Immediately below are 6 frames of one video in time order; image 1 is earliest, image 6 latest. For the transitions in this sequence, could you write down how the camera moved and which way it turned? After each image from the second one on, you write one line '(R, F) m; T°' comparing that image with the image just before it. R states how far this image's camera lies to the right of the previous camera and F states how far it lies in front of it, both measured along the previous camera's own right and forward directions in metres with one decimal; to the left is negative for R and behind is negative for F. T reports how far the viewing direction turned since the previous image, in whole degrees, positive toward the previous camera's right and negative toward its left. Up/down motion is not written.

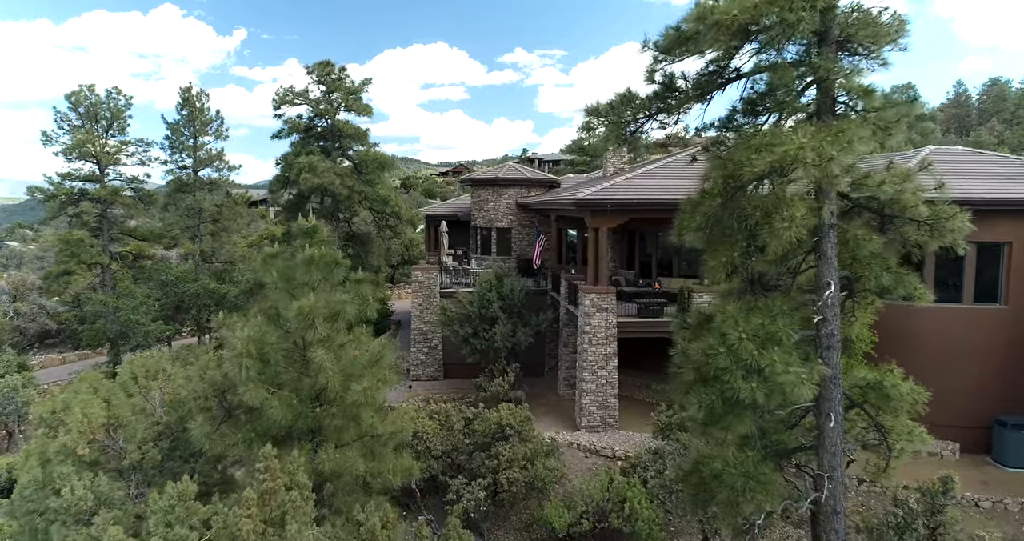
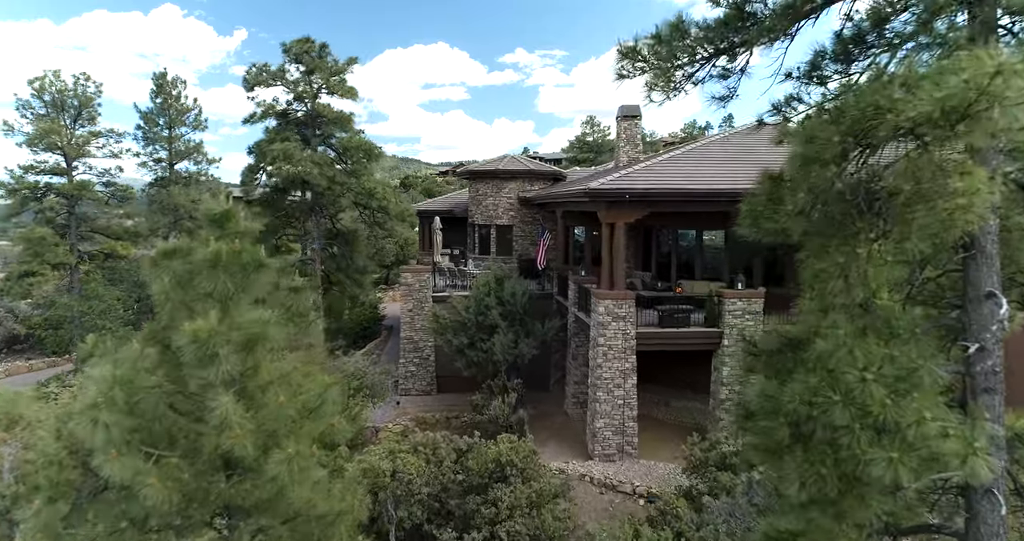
(0.0, +2.5) m; 0°
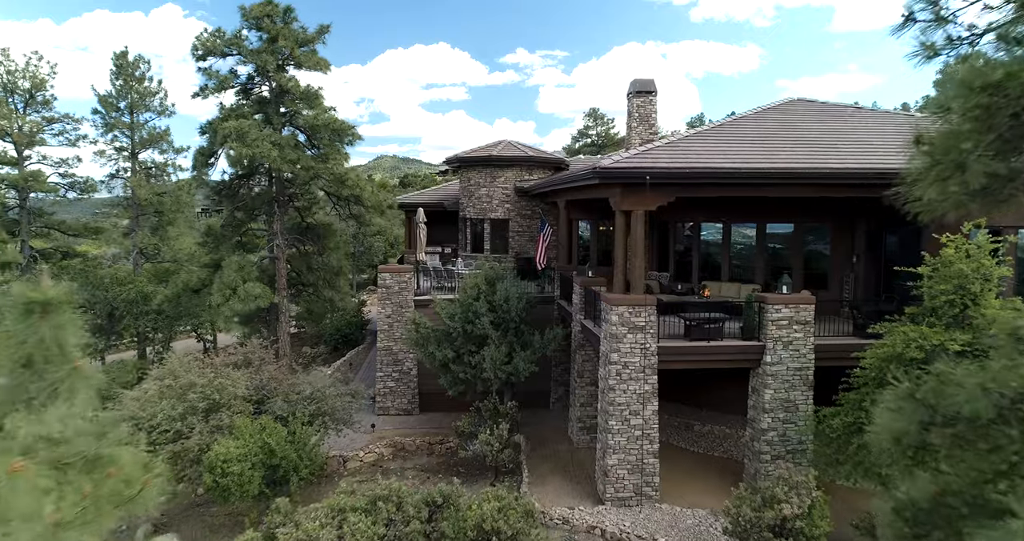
(+0.1, +2.8) m; 0°
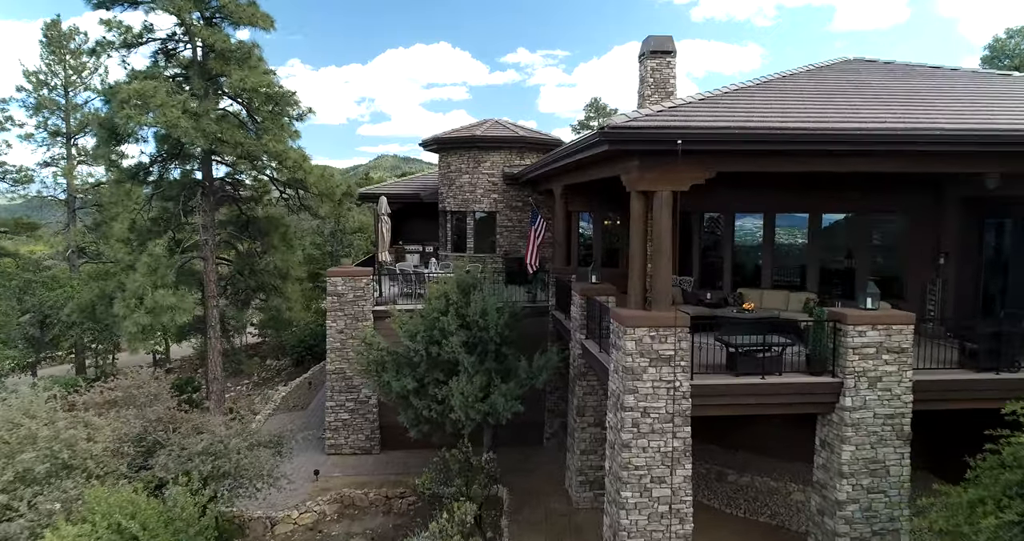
(+0.3, +3.6) m; 0°
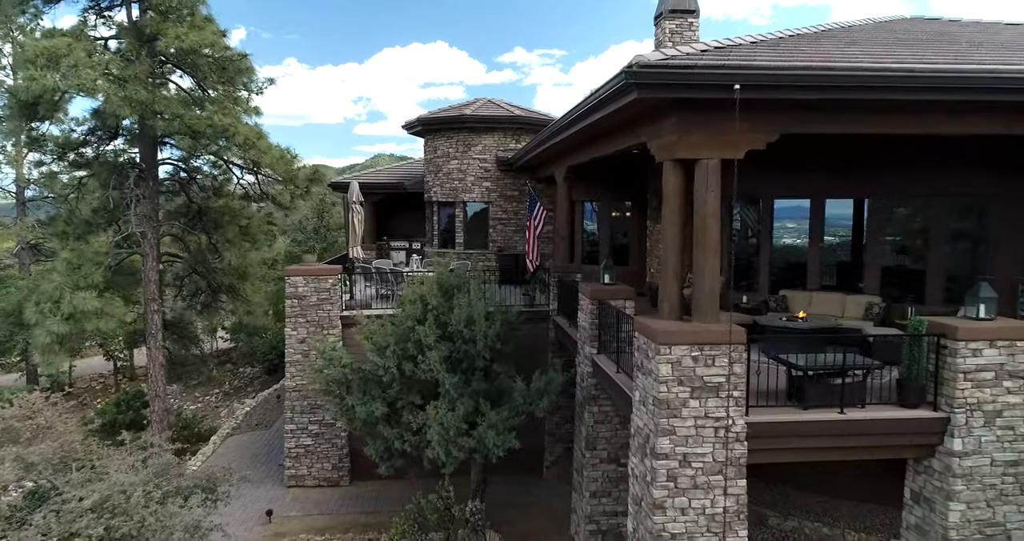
(0.0, +2.2) m; 0°
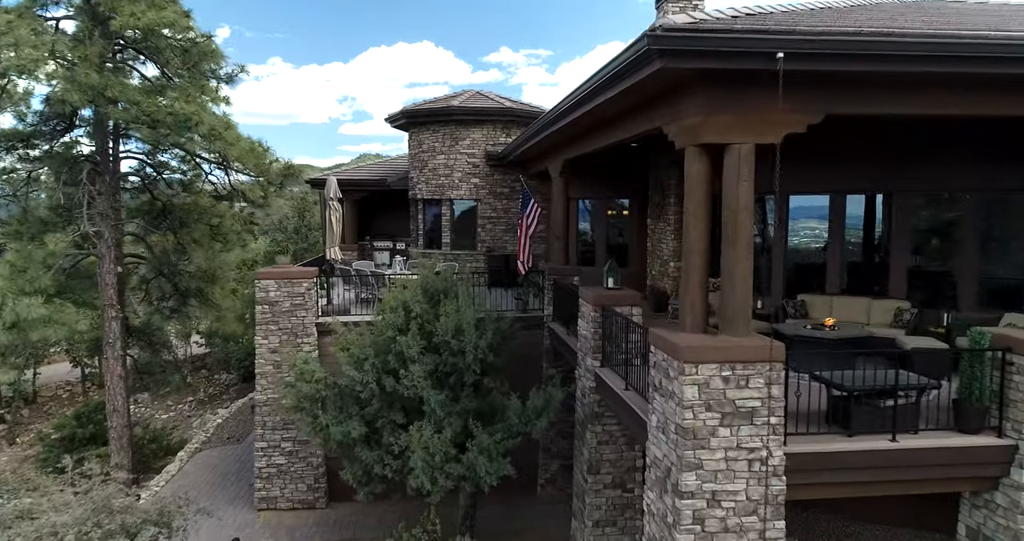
(-0.1, +1.0) m; +1°
